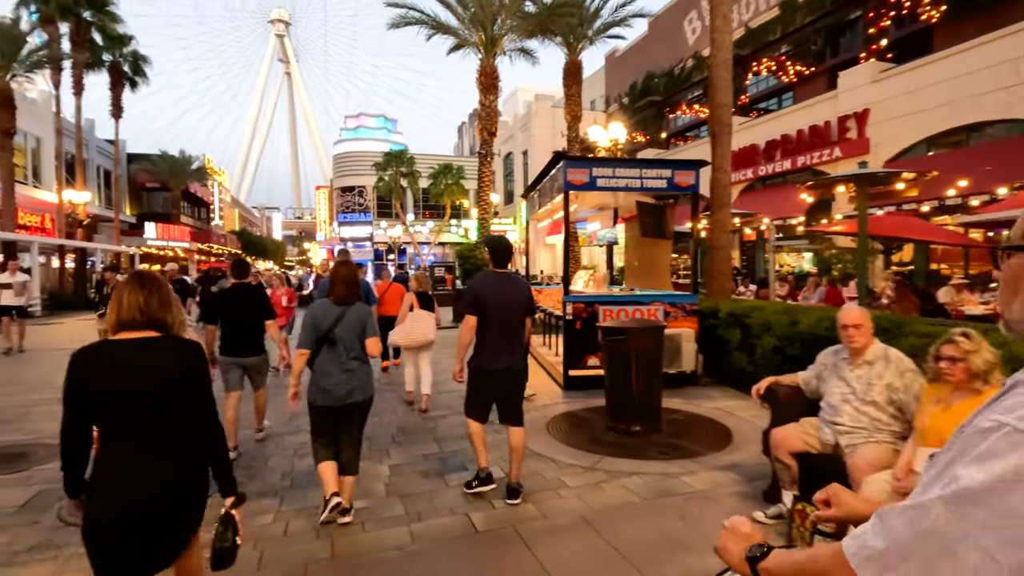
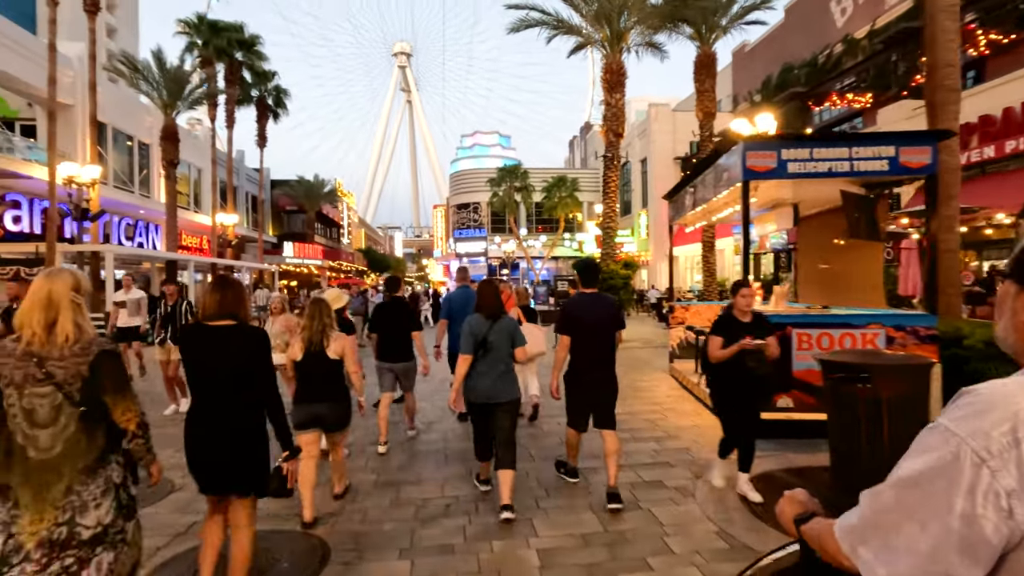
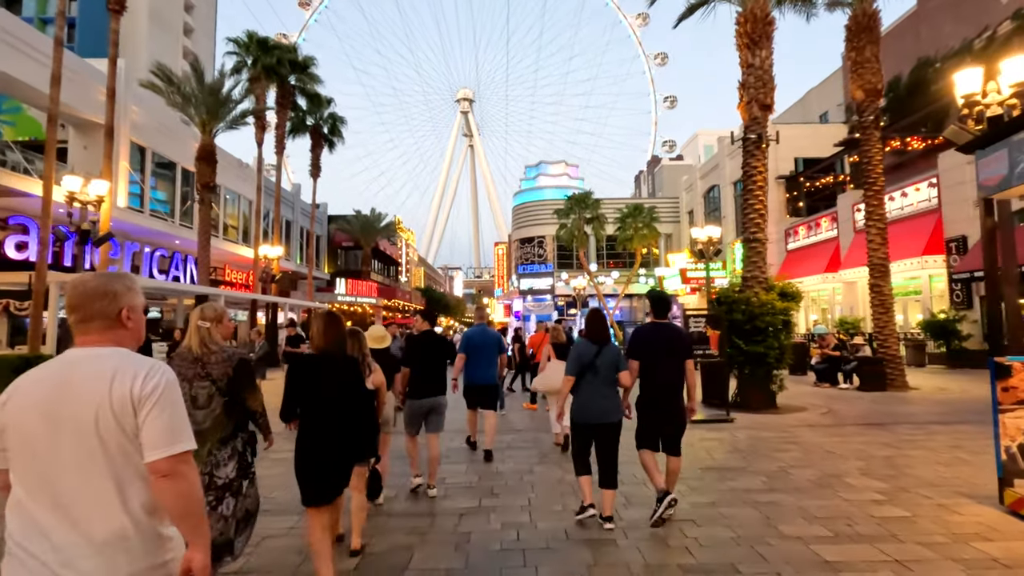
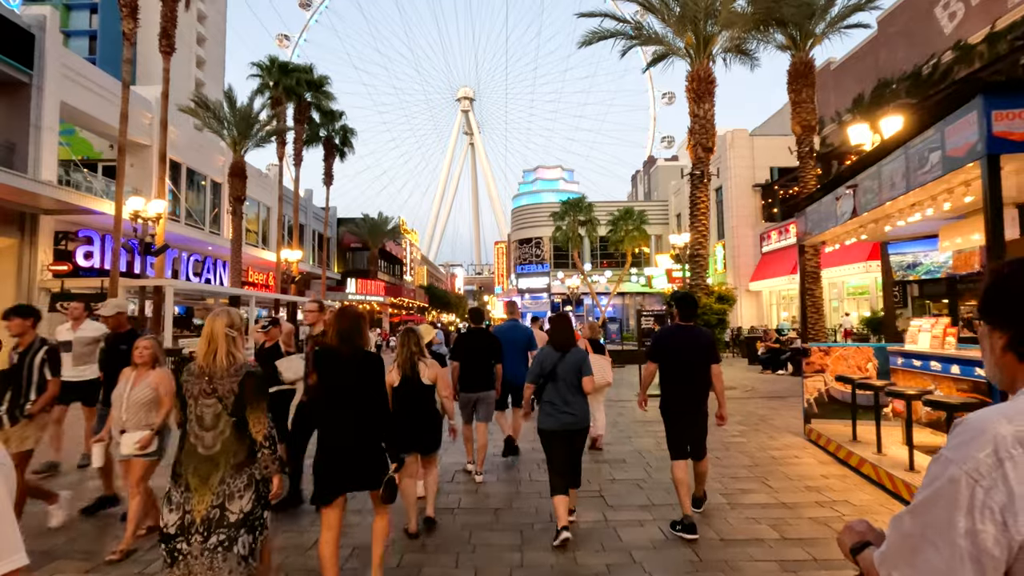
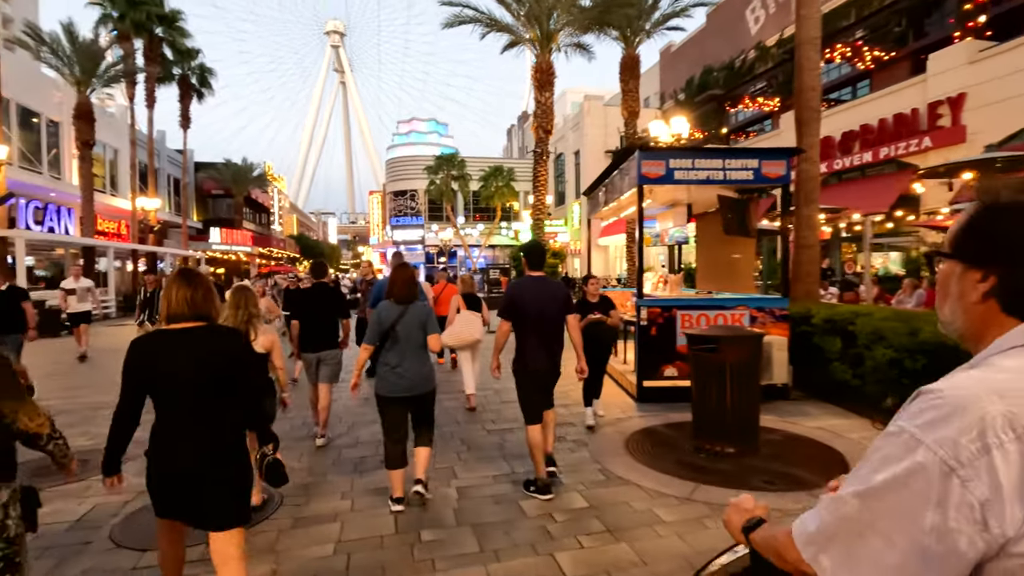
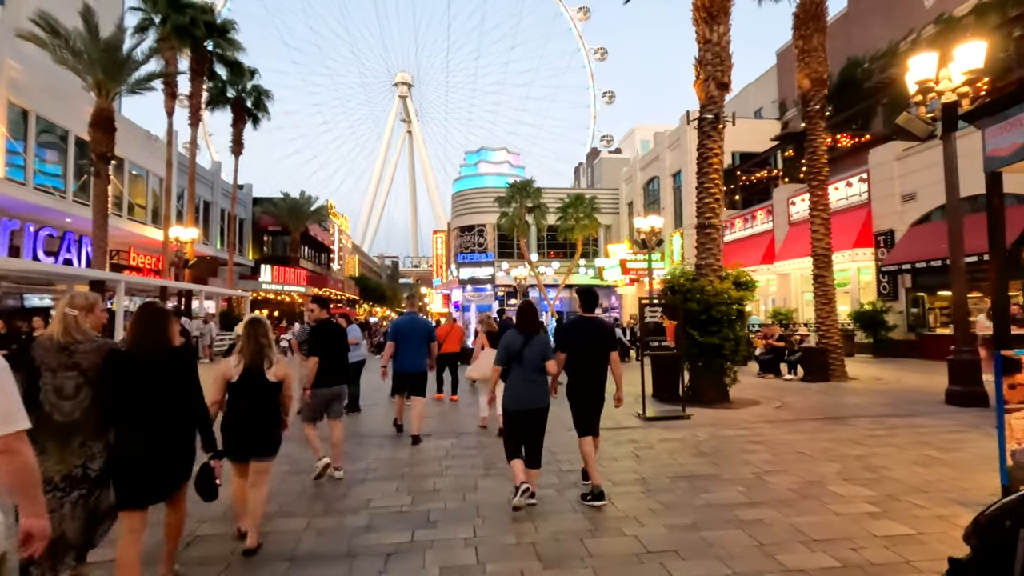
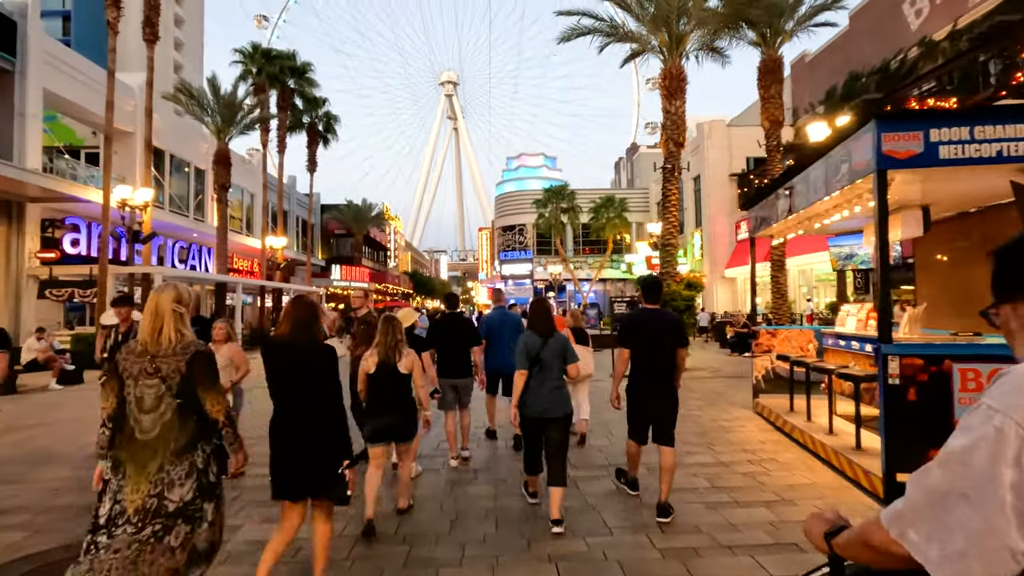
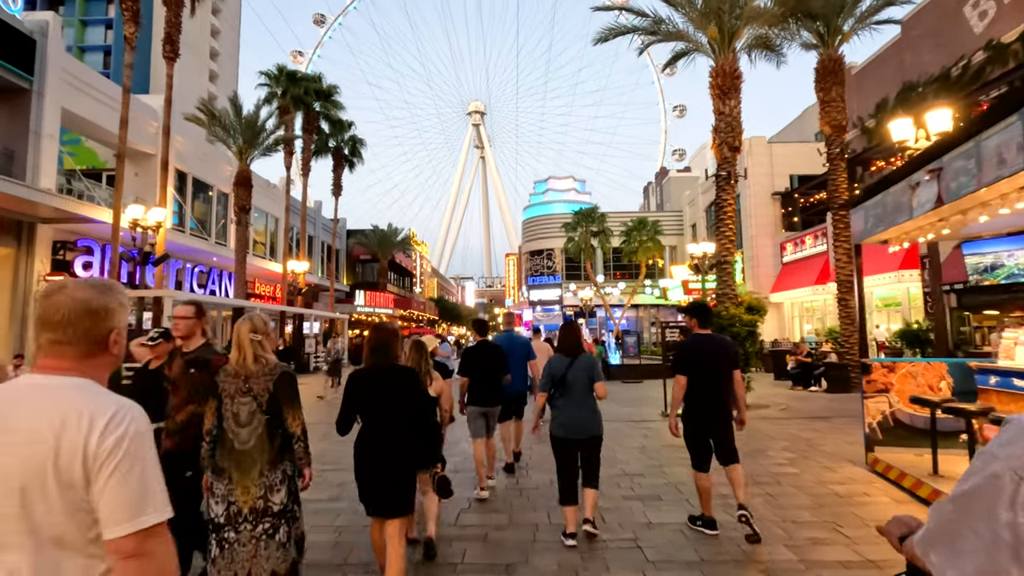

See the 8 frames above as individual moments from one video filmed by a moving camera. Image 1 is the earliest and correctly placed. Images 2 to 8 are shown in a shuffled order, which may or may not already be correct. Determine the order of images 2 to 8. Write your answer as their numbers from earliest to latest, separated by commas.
5, 2, 7, 4, 8, 3, 6
